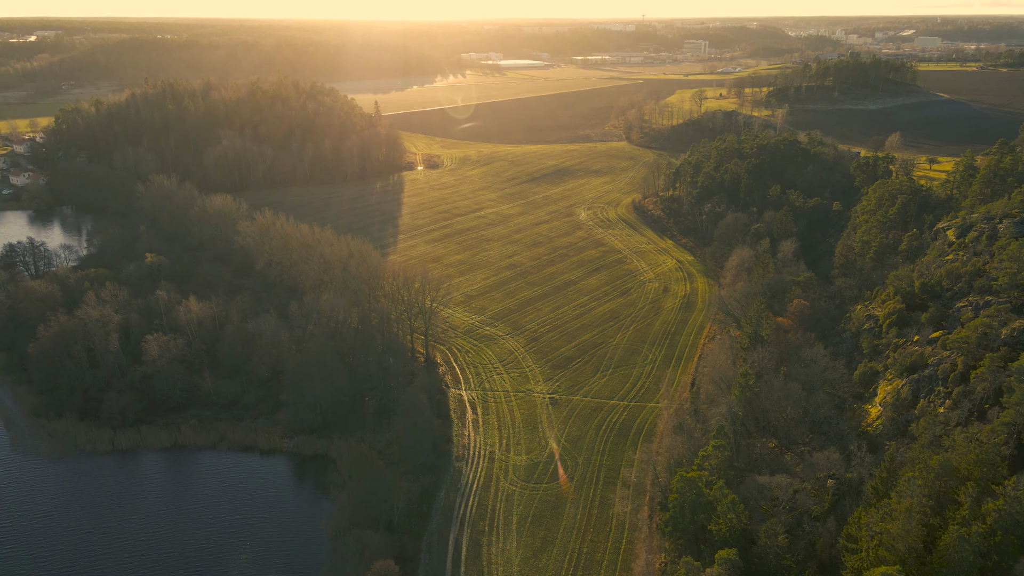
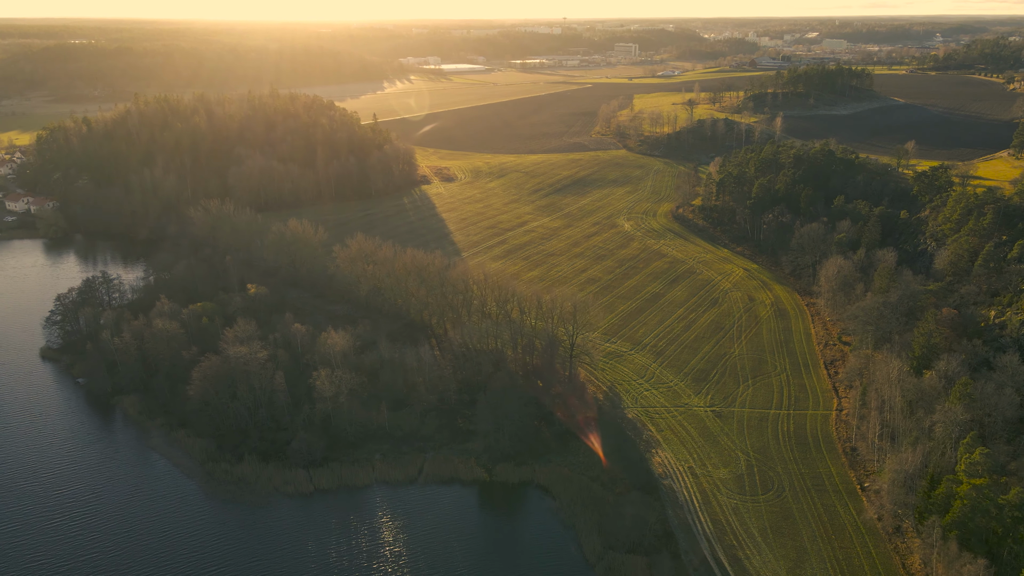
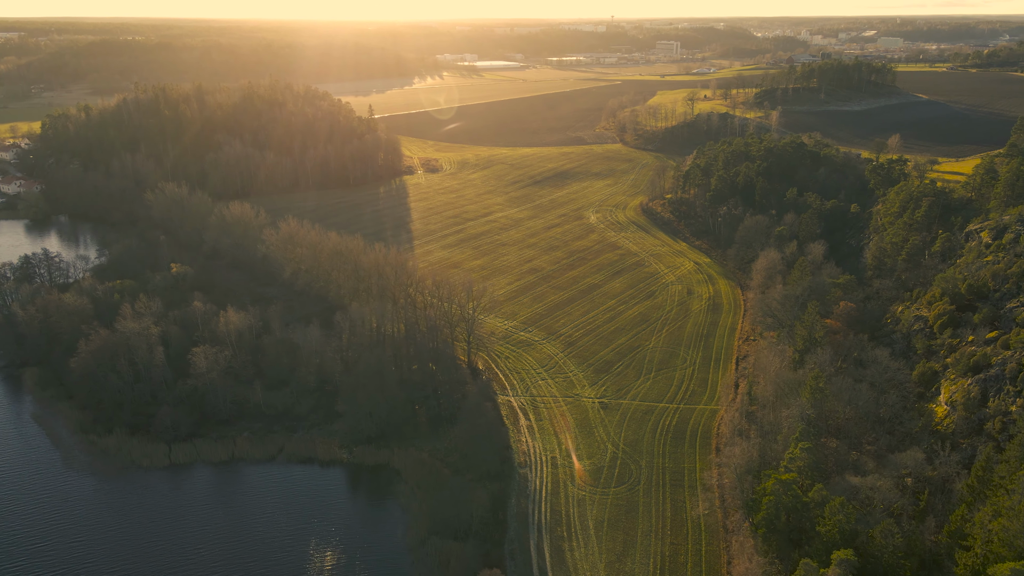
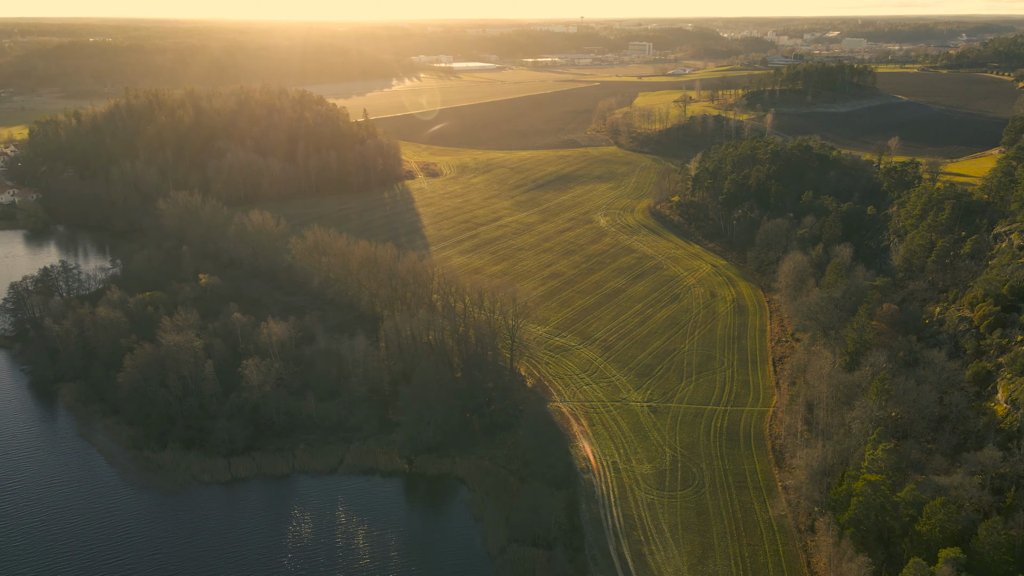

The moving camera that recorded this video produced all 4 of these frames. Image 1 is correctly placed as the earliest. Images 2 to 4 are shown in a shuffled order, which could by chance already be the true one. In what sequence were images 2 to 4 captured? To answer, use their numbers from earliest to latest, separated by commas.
3, 4, 2
